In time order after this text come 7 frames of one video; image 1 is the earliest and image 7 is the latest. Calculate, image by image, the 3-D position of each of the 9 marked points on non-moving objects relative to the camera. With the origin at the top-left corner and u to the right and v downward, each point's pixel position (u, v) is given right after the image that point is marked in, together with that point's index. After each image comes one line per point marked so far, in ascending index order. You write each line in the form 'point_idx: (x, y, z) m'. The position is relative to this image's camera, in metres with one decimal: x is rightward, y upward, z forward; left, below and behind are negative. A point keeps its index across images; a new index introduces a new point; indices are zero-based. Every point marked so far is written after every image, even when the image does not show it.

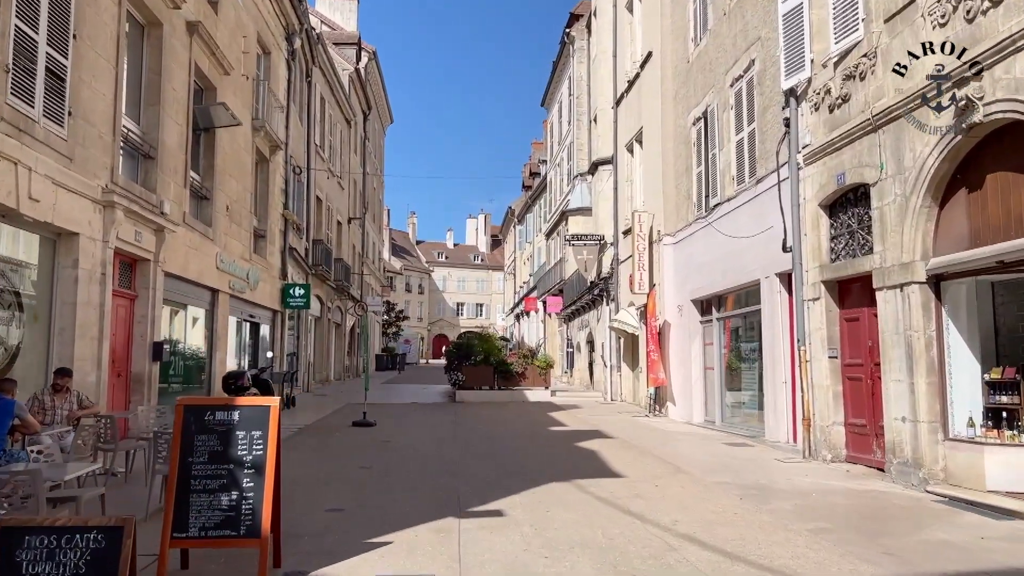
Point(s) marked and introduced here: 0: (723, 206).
0: (+3.4, +1.3, +12.7) m
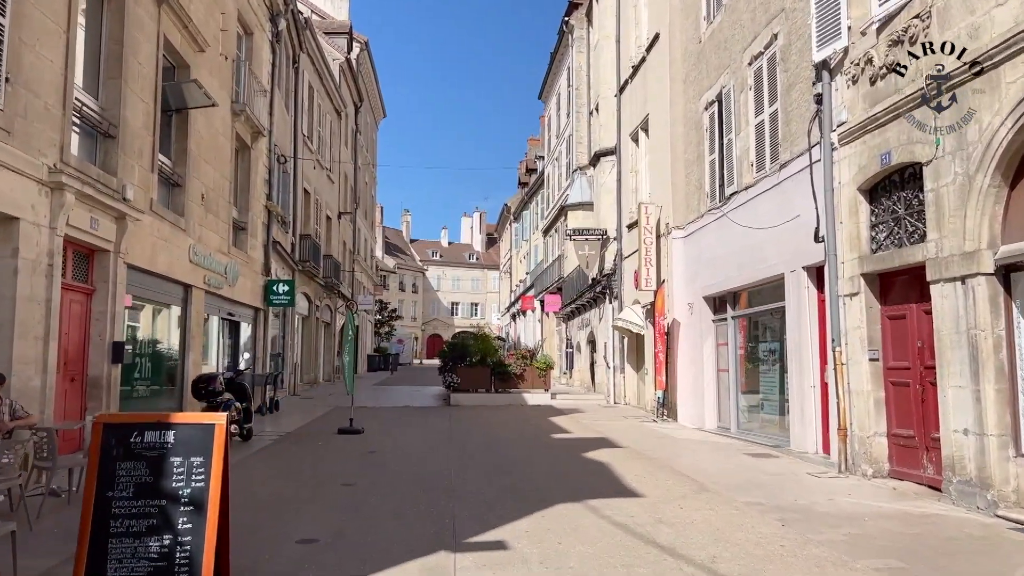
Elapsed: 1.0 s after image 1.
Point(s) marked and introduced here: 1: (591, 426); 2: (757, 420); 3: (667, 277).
0: (+3.4, +1.4, +11.7) m
1: (+1.4, -2.4, +13.7) m
2: (+3.7, -2.0, +11.9) m
3: (+2.9, +0.2, +14.7) m
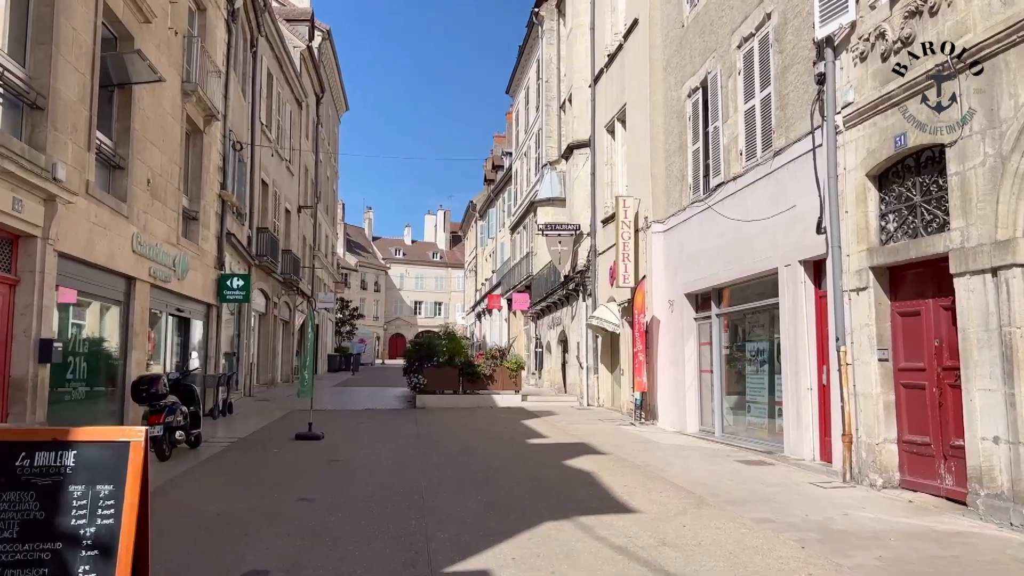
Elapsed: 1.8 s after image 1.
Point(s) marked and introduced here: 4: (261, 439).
0: (+3.0, +1.4, +11.1) m
1: (+0.9, -2.3, +13.0) m
2: (+3.3, -1.9, +11.3) m
3: (+2.4, +0.3, +14.1) m
4: (-3.7, -2.2, +11.8) m
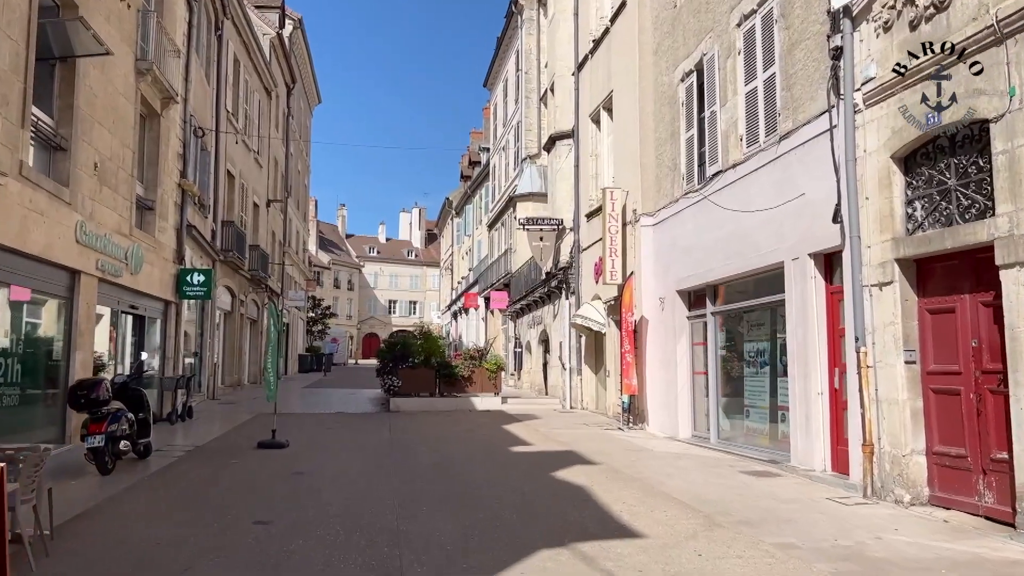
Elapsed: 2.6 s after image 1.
0: (+2.8, +1.5, +10.3) m
1: (+0.6, -2.2, +12.2) m
2: (+3.0, -1.9, +10.6) m
3: (+2.1, +0.3, +13.3) m
4: (-4.0, -2.2, +10.8) m
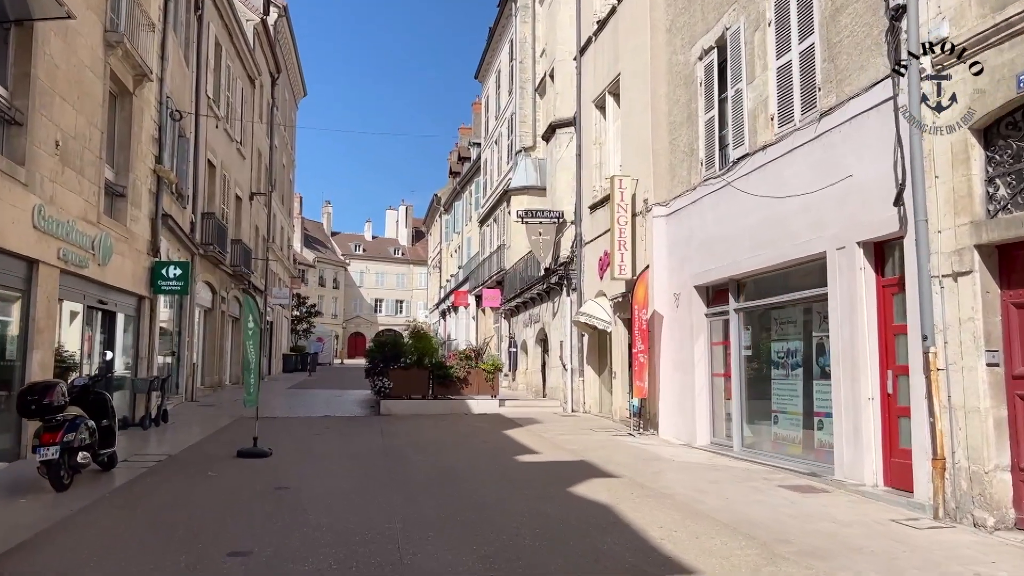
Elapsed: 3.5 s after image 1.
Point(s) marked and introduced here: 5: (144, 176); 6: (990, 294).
0: (+2.9, +1.6, +9.5) m
1: (+0.6, -2.2, +11.2) m
2: (+3.1, -1.8, +9.7) m
3: (+2.1, +0.4, +12.4) m
4: (-3.9, -2.1, +9.8) m
5: (-6.1, +1.8, +13.1) m
6: (+3.5, 0.0, +5.8) m
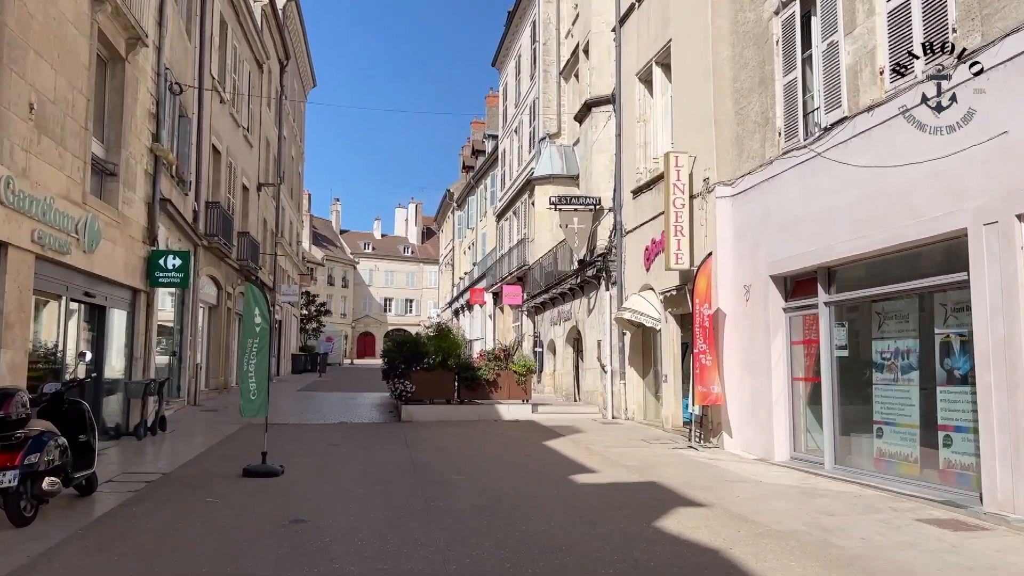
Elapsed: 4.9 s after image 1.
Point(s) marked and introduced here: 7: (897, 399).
0: (+3.4, +1.7, +7.9) m
1: (+1.2, -2.1, +9.7) m
2: (+3.7, -1.7, +8.2) m
3: (+2.7, +0.5, +10.9) m
4: (-3.3, -1.9, +8.4) m
5: (-5.5, +1.9, +11.7) m
6: (+4.0, +0.1, +4.3) m
7: (+3.8, -1.1, +7.7) m
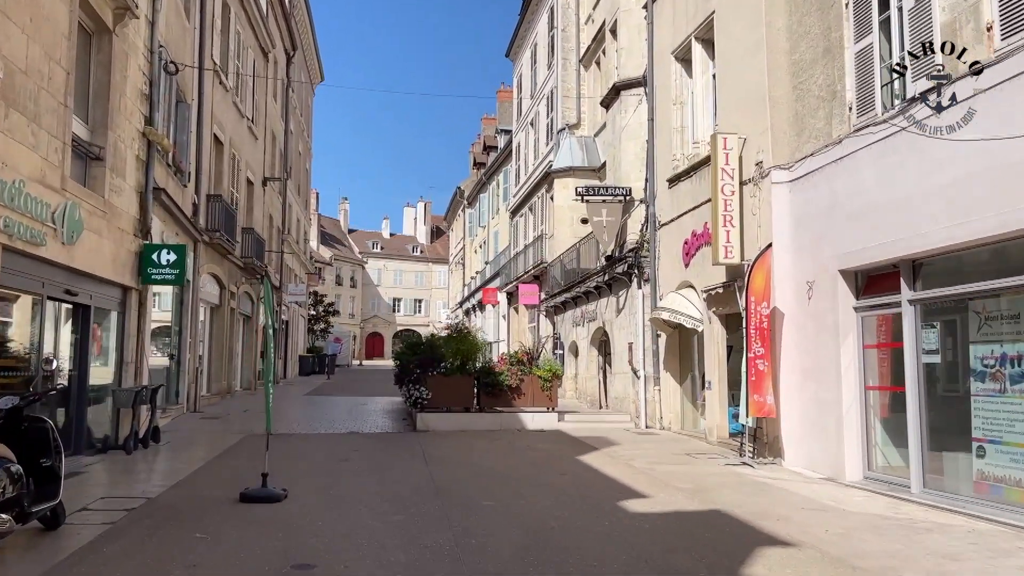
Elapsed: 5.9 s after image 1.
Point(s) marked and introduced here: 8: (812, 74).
0: (+3.8, +1.7, +6.8) m
1: (+1.6, -2.0, +8.6) m
2: (+4.0, -1.6, +7.0) m
3: (+3.0, +0.6, +9.7) m
4: (-3.0, -1.9, +7.3) m
5: (-5.1, +2.0, +10.6) m
6: (+4.3, +0.1, +3.2) m
7: (+4.1, -1.0, +6.6) m
8: (+3.4, +2.4, +8.9) m
